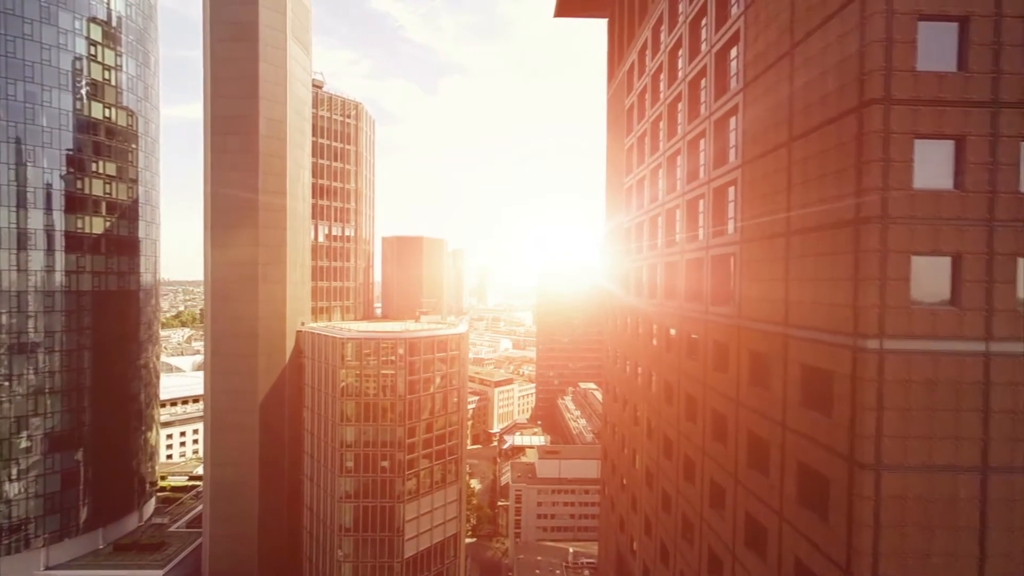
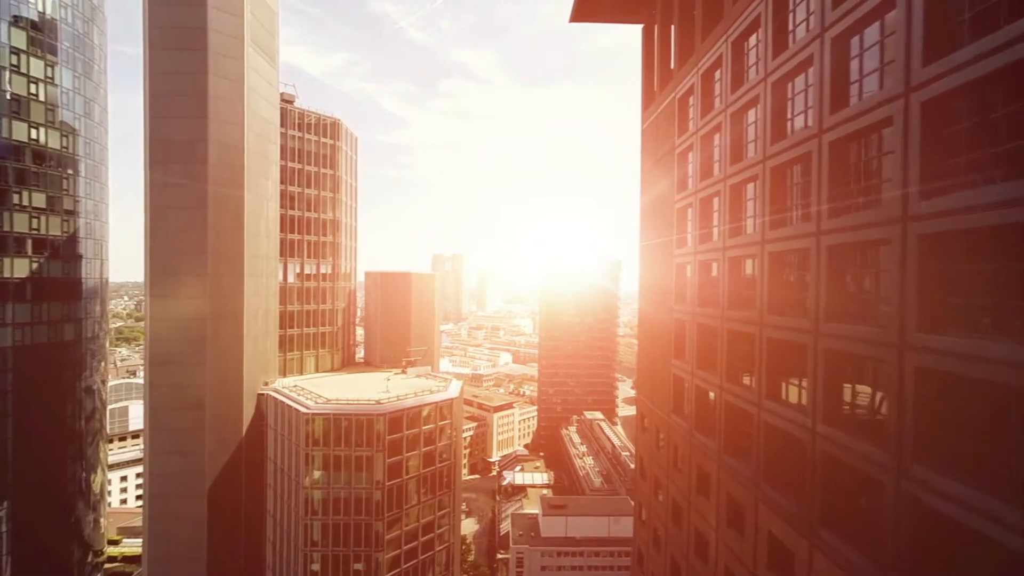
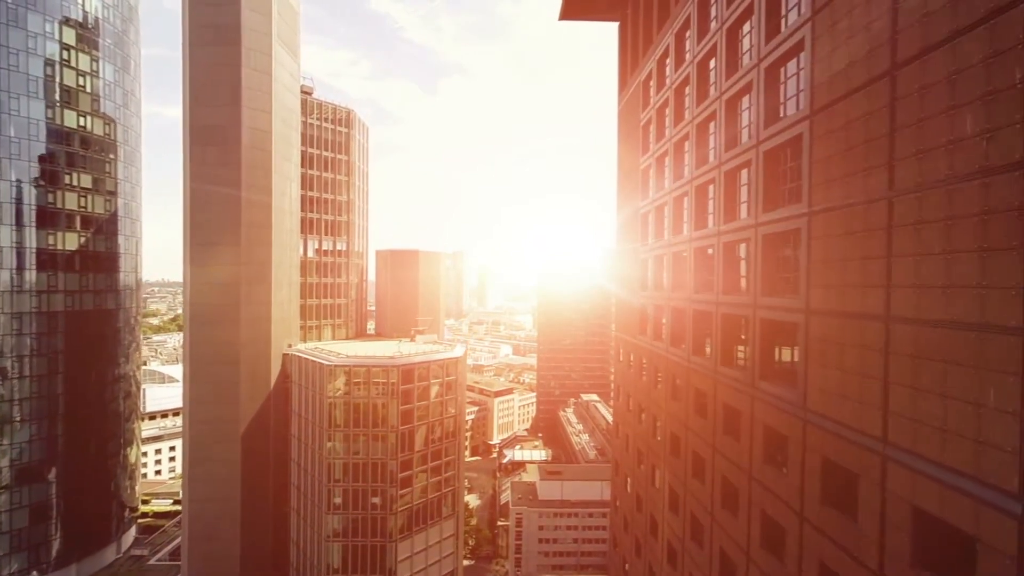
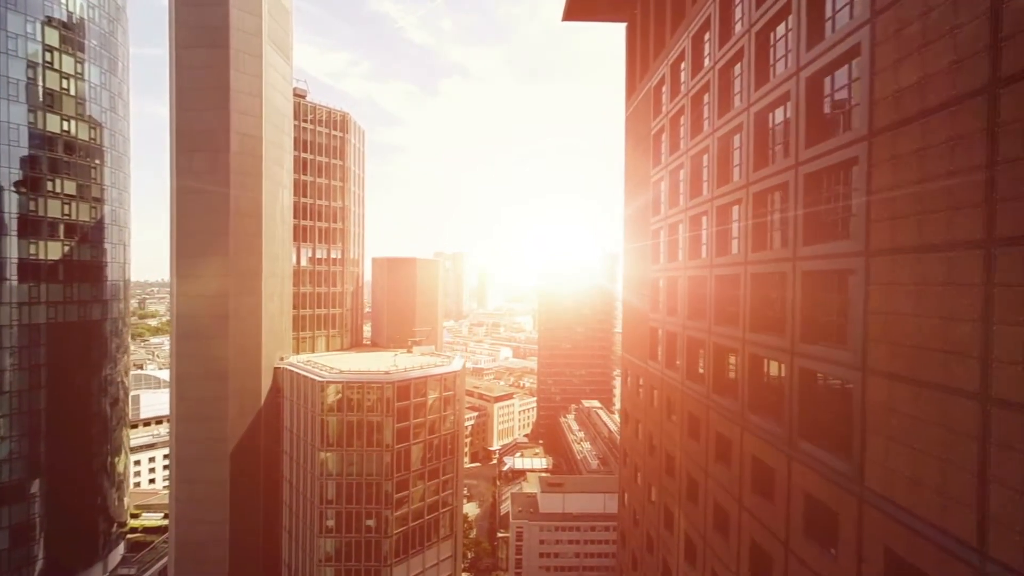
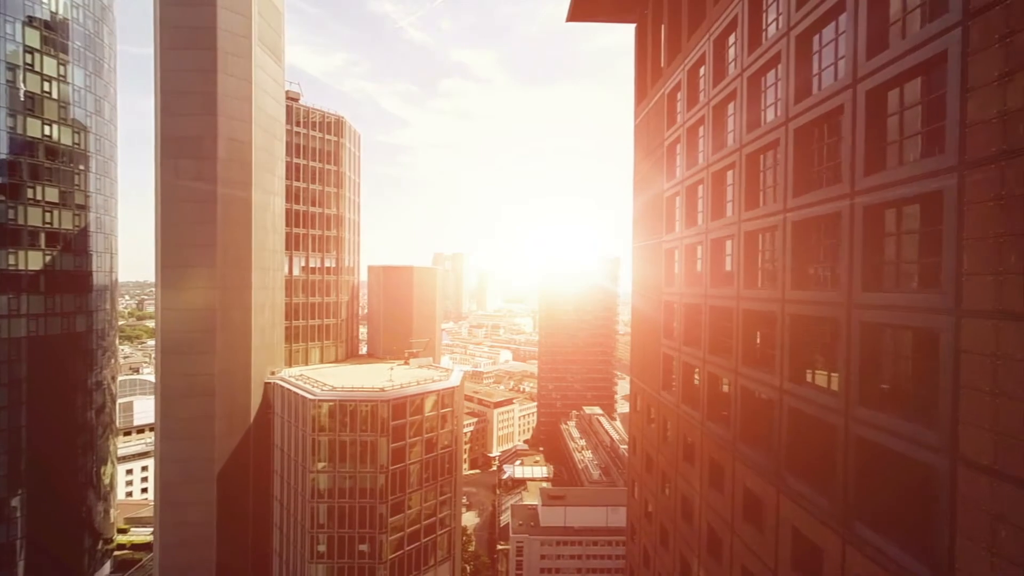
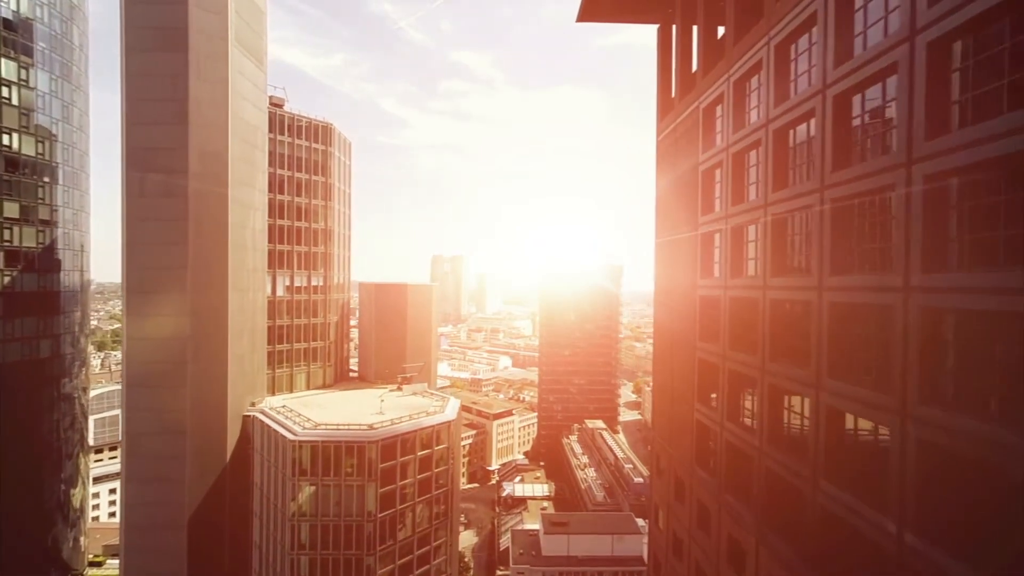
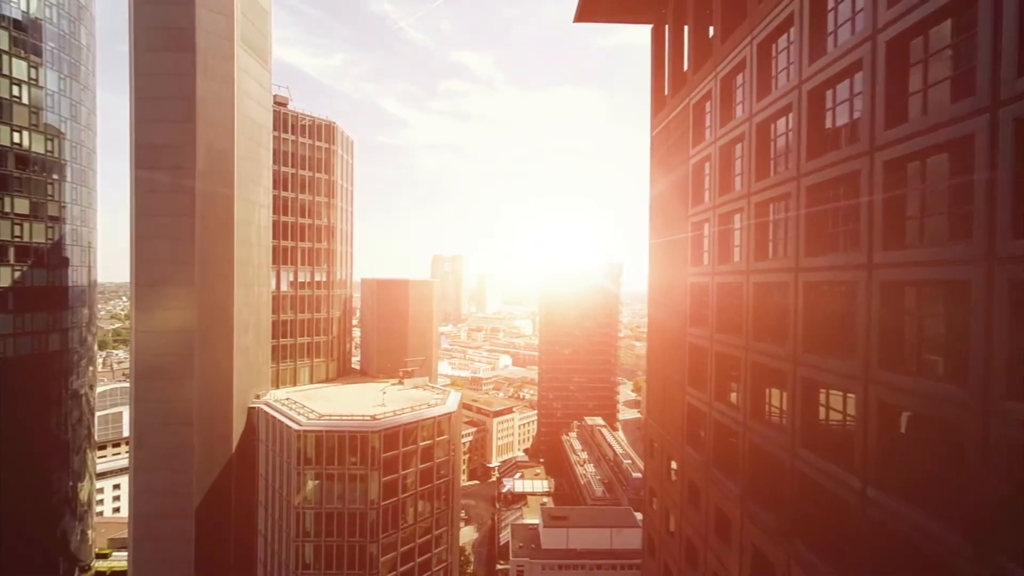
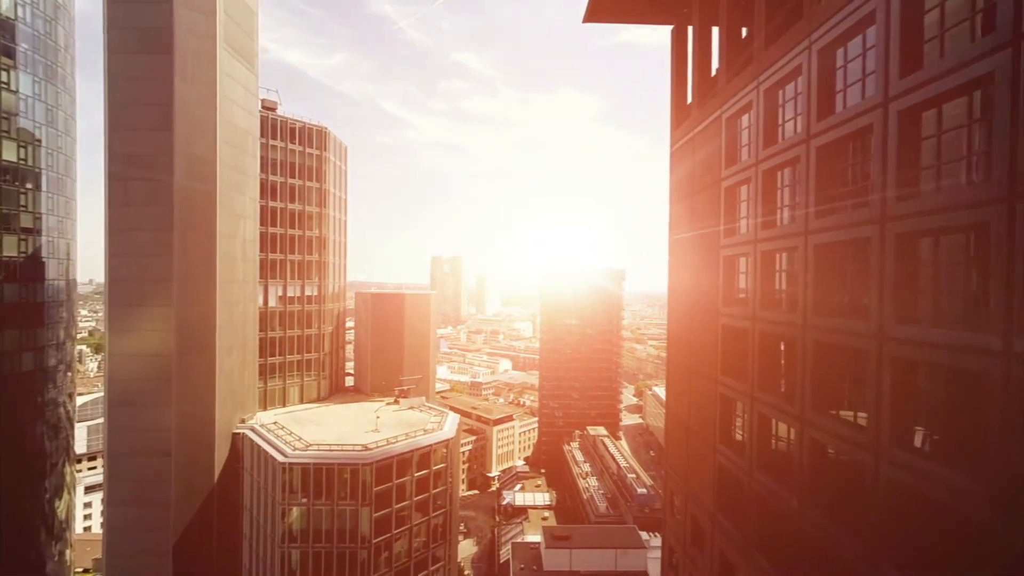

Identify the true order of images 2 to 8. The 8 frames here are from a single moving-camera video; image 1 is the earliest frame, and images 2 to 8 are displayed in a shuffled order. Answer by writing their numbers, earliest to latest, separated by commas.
3, 4, 5, 2, 7, 6, 8
